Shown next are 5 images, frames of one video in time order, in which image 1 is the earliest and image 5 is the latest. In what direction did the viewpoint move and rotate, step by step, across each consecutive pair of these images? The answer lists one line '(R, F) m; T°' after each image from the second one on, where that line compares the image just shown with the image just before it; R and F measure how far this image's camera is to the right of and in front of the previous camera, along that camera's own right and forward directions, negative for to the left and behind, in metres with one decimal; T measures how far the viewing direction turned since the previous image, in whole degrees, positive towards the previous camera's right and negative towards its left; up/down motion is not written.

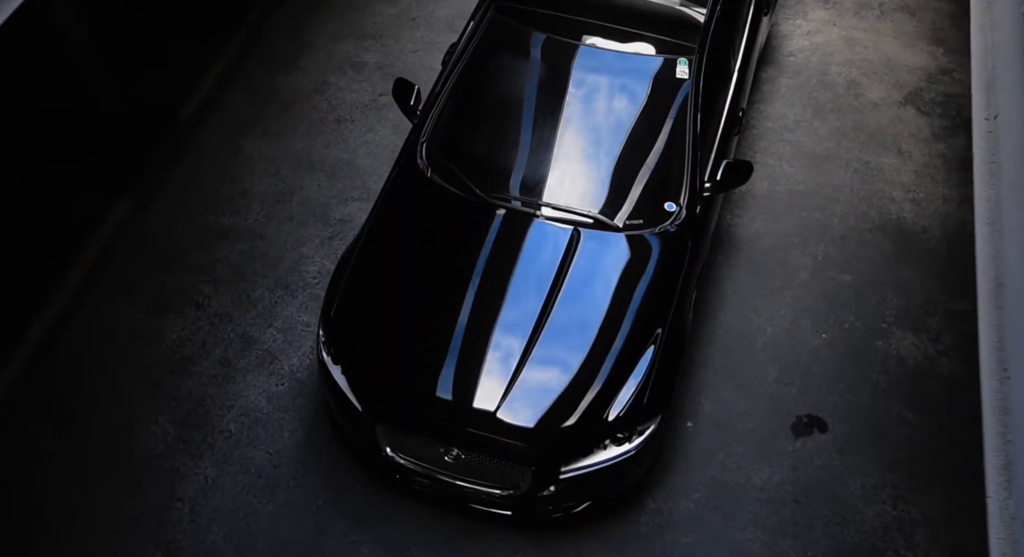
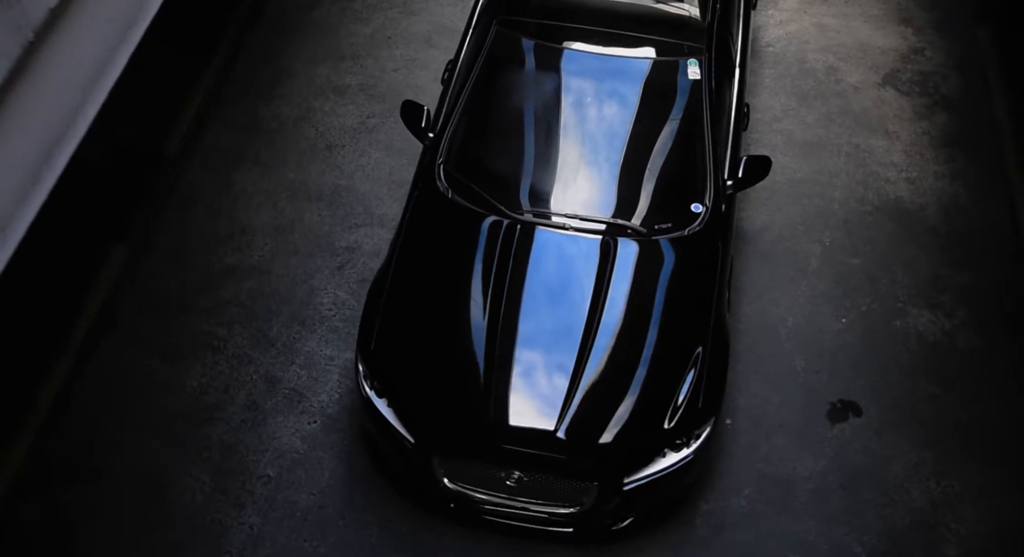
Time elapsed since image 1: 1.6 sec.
(-0.6, +0.1) m; +5°
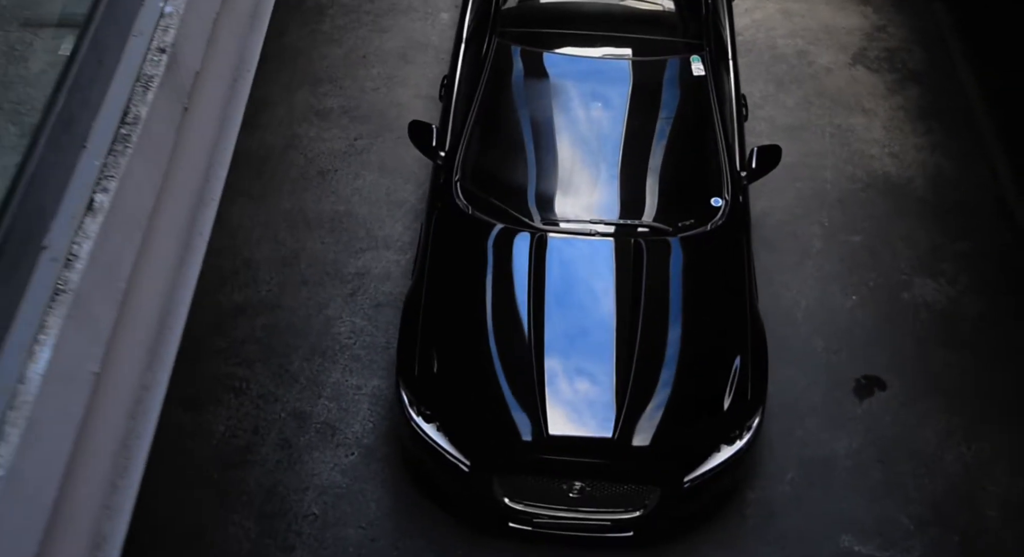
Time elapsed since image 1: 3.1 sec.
(-0.6, 0.0) m; +5°
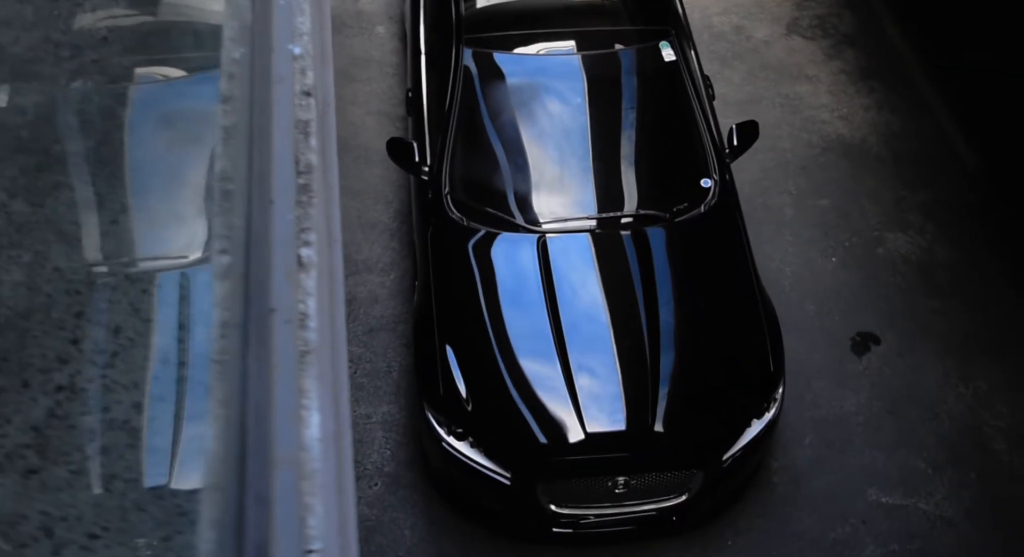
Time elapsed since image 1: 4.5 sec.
(-0.6, +0.1) m; +6°
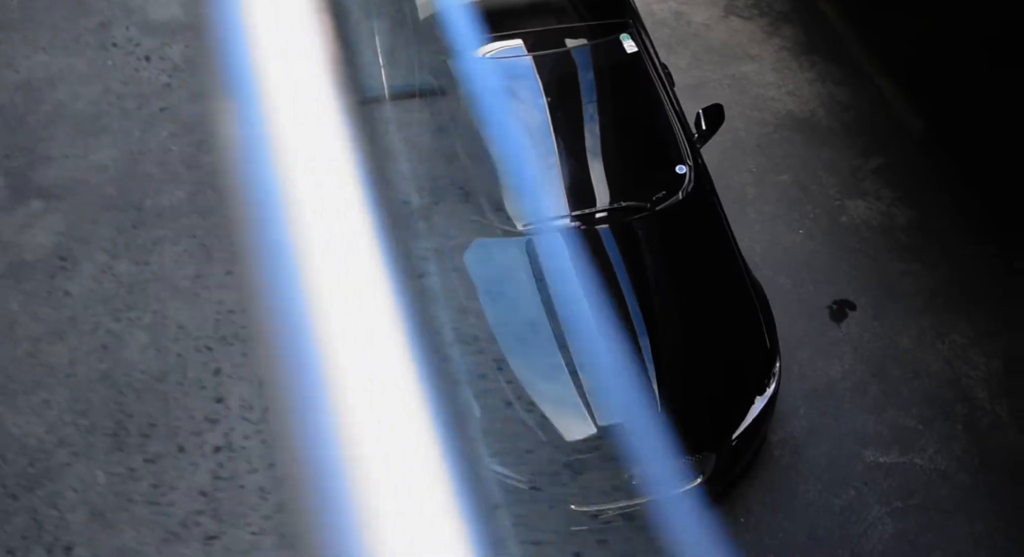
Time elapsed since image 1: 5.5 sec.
(-0.3, 0.0) m; +4°
